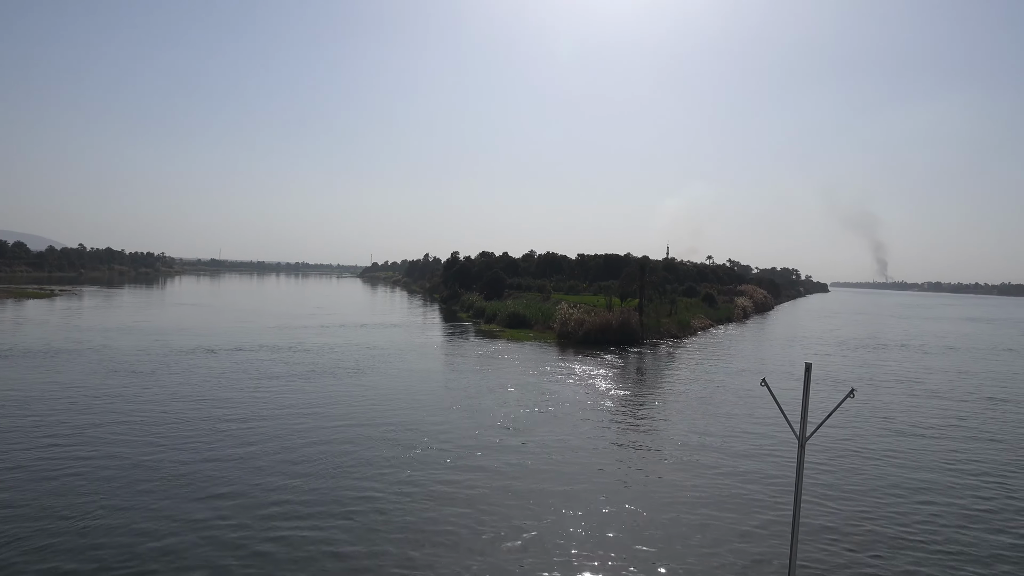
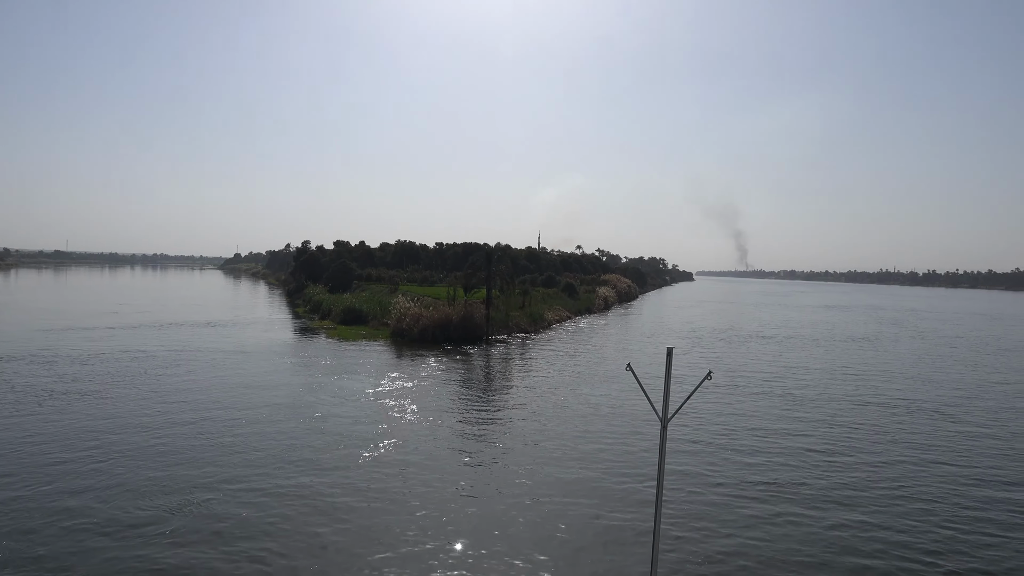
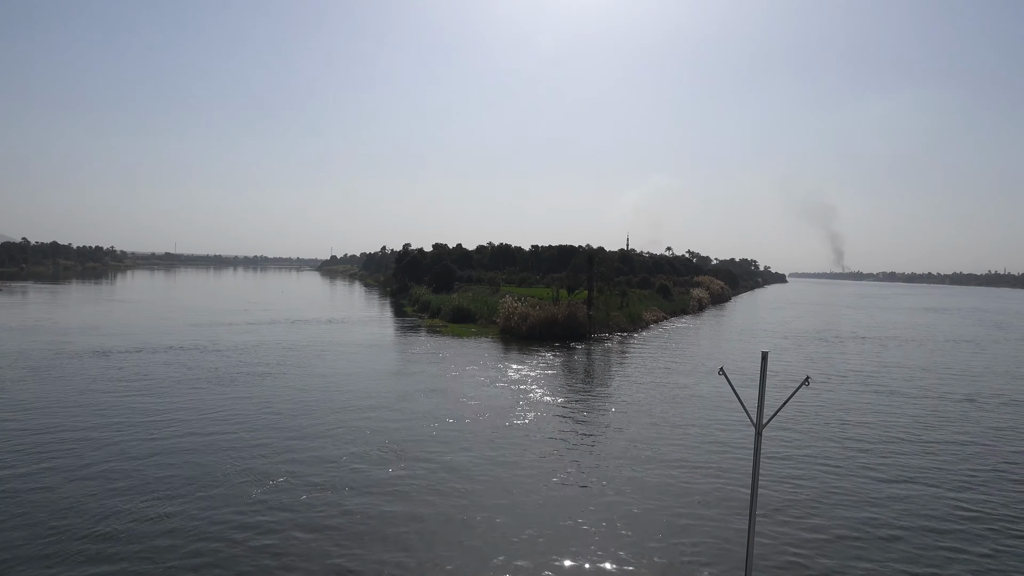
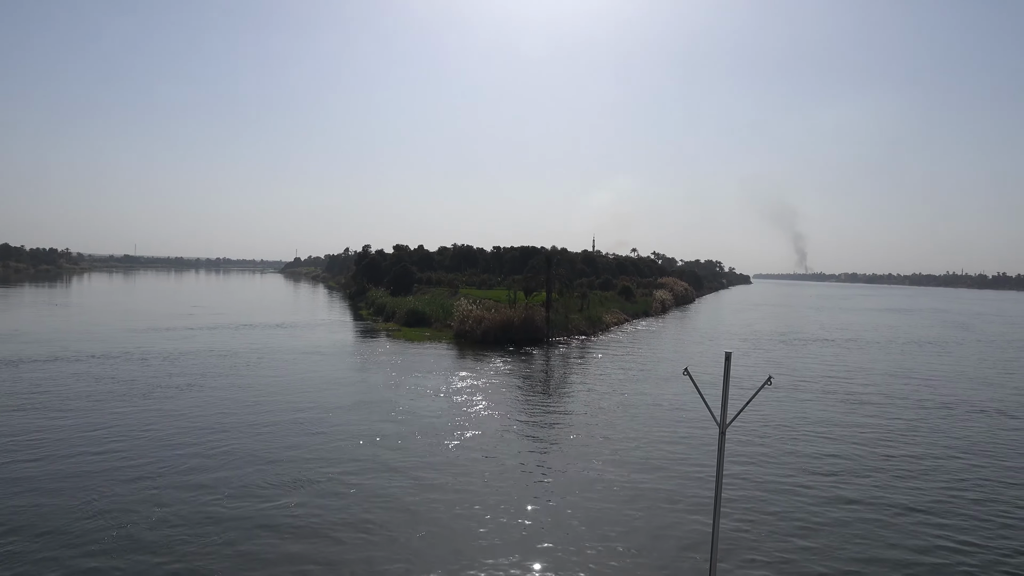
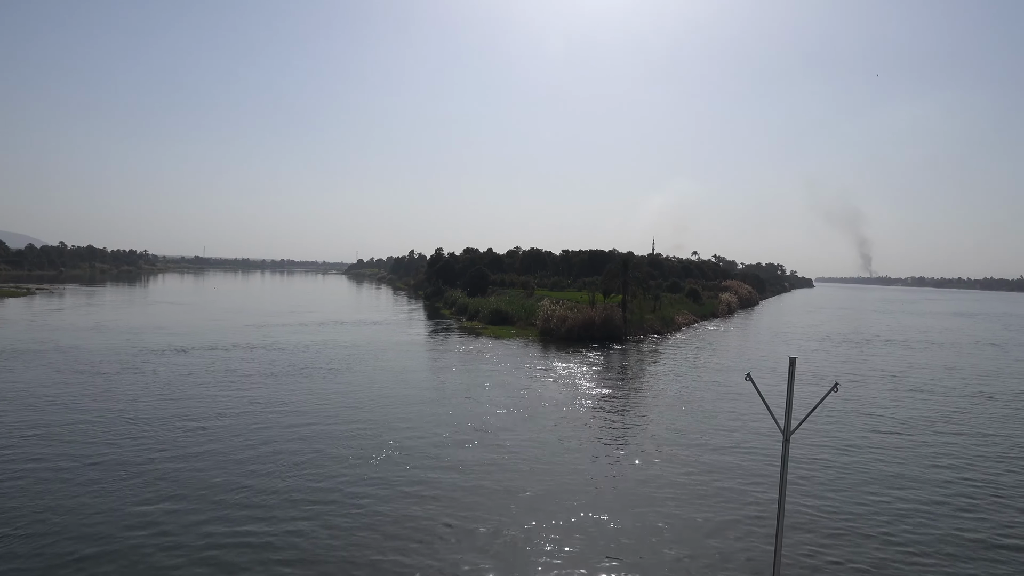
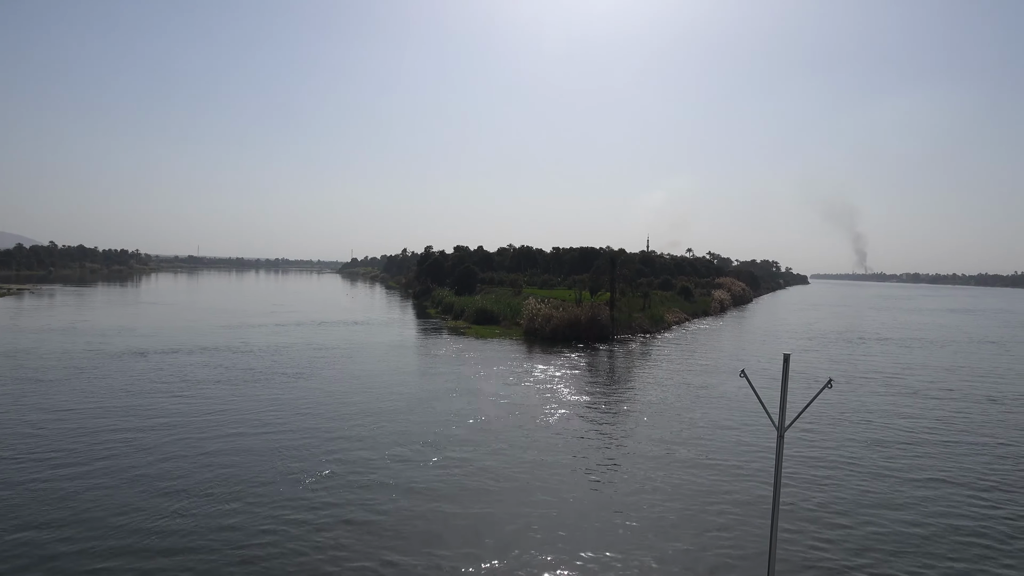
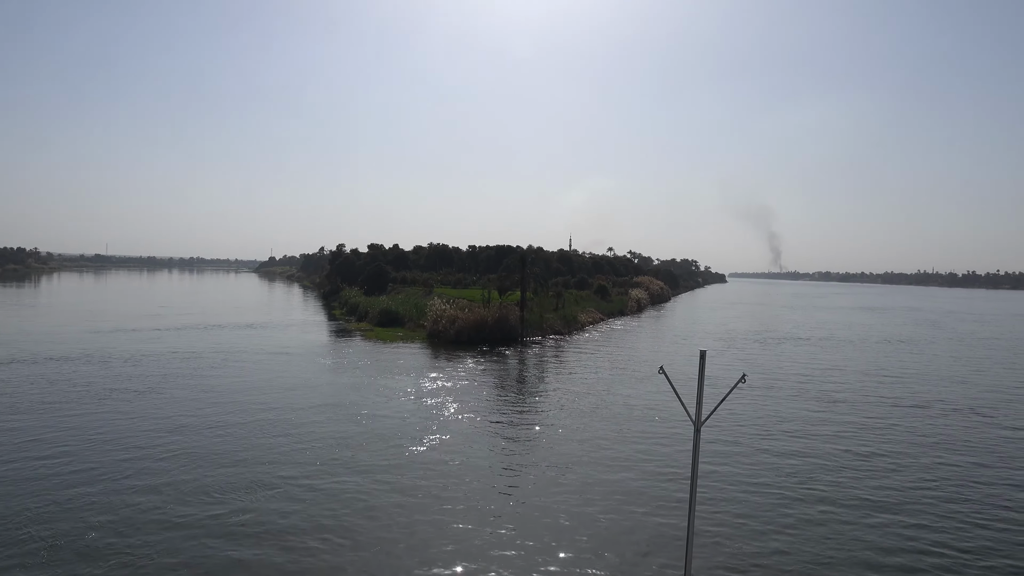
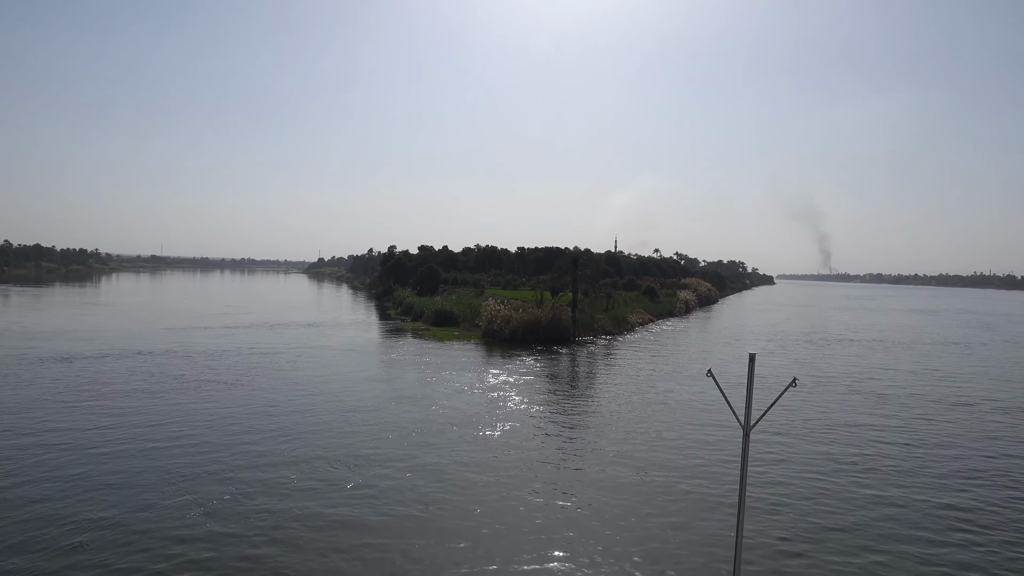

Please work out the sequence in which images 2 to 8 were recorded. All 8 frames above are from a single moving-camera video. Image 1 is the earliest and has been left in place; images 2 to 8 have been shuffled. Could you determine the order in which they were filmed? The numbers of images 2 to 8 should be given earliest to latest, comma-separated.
5, 6, 3, 8, 4, 7, 2
